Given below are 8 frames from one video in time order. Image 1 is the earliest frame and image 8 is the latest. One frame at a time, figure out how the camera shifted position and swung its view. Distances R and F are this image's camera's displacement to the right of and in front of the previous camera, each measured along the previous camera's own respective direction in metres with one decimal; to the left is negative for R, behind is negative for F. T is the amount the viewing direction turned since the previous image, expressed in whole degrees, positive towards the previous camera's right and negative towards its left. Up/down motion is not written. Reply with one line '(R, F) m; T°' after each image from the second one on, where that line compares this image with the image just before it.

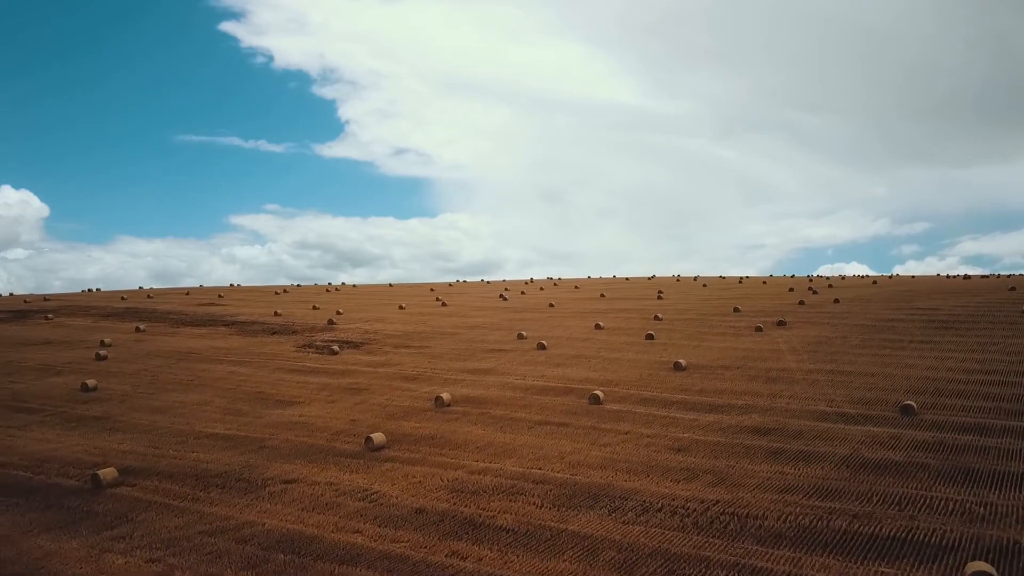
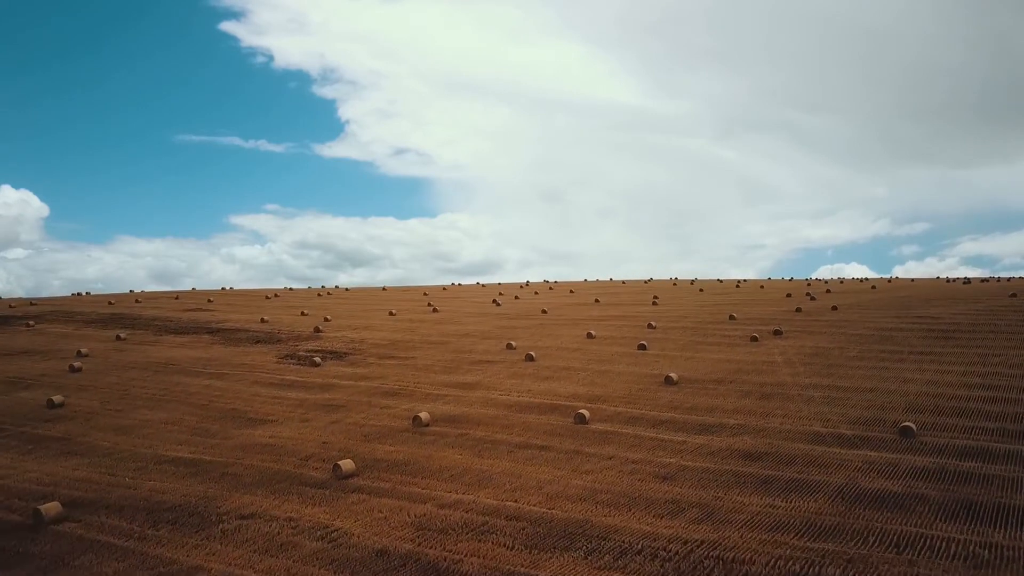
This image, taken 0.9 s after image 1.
(+0.3, +0.4) m; 0°
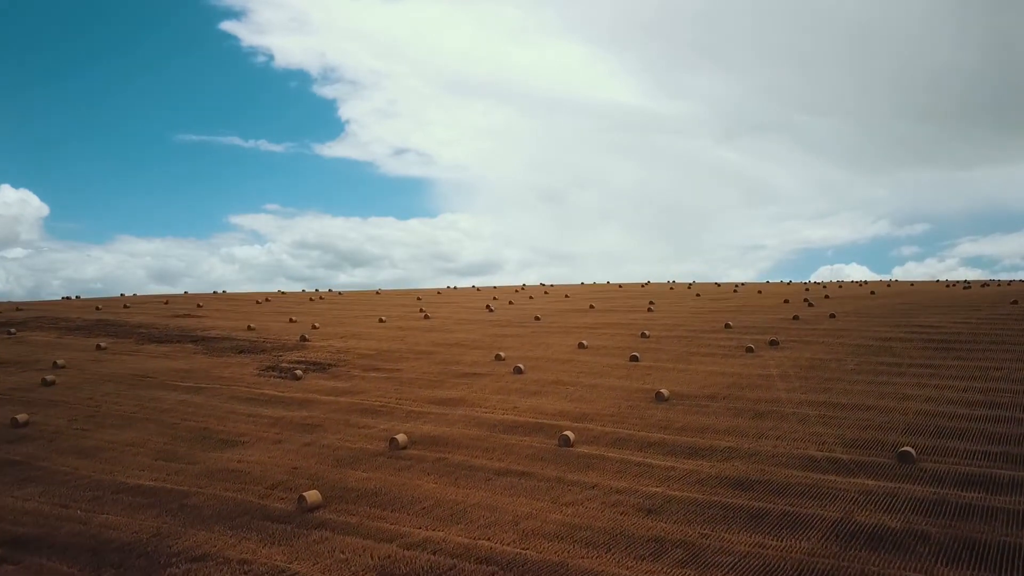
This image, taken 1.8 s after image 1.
(+0.2, +0.4) m; 0°
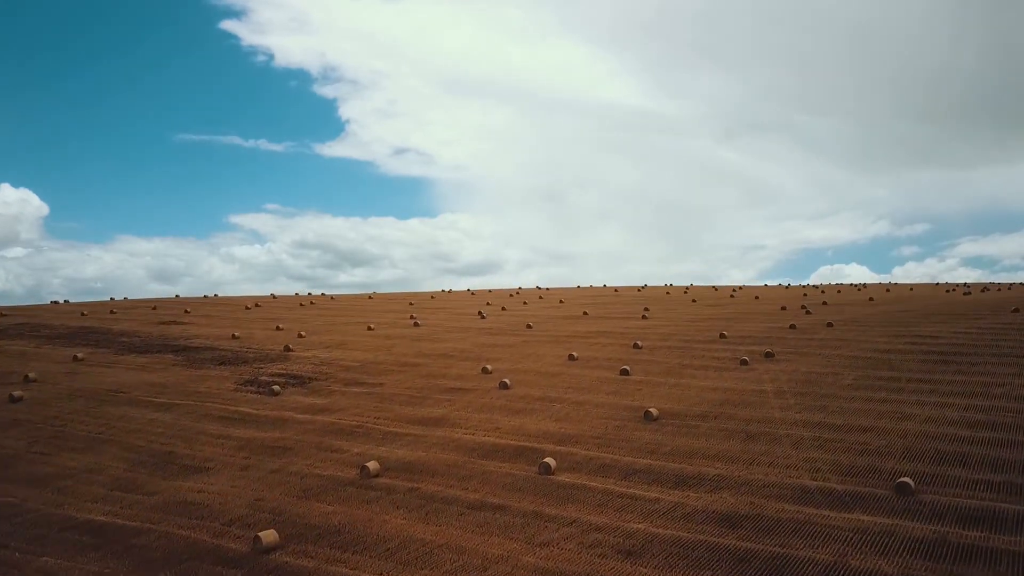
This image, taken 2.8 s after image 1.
(+0.3, +0.4) m; 0°
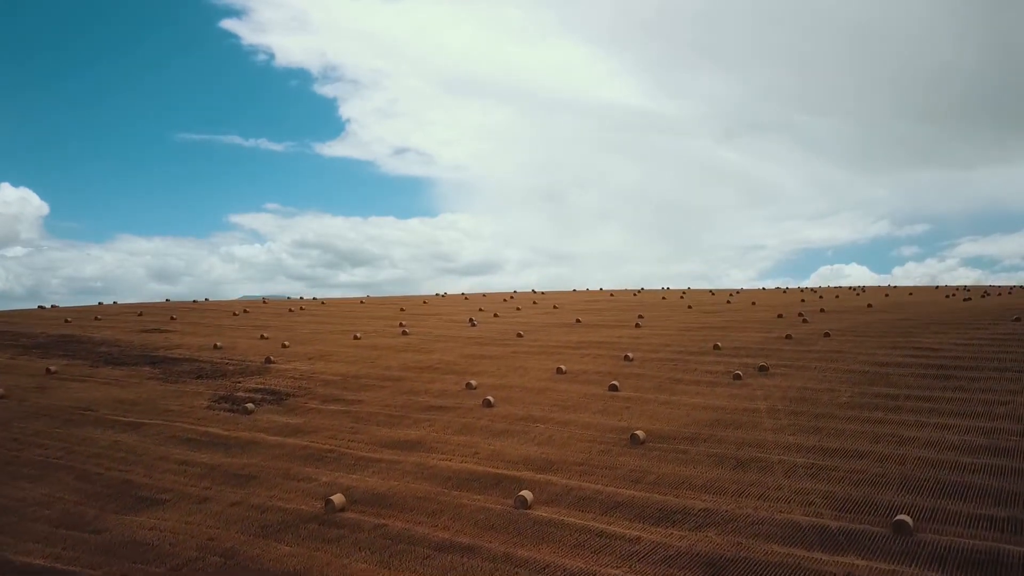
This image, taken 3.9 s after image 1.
(+0.3, +0.5) m; 0°
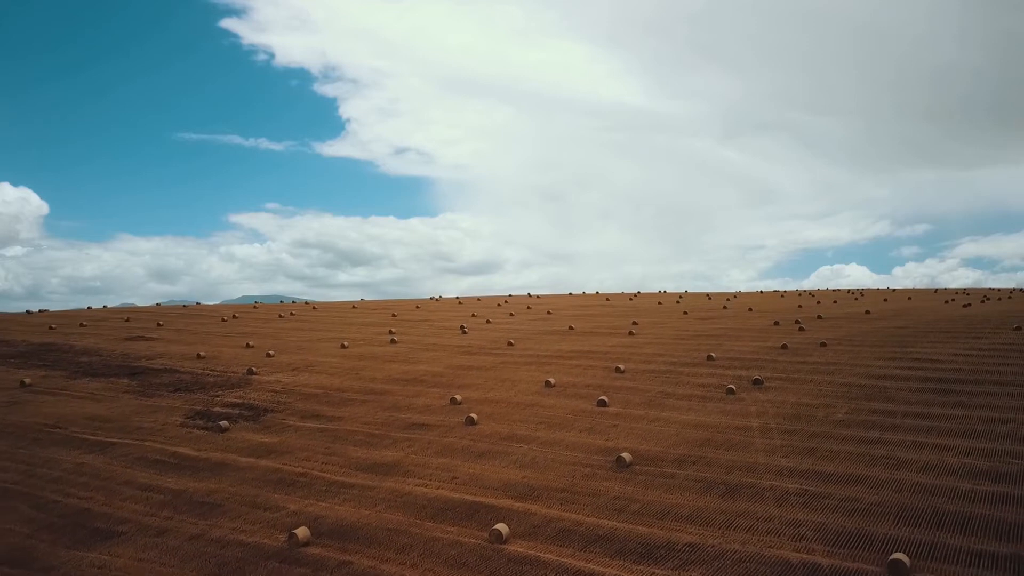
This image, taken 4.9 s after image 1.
(+0.3, +0.4) m; 0°
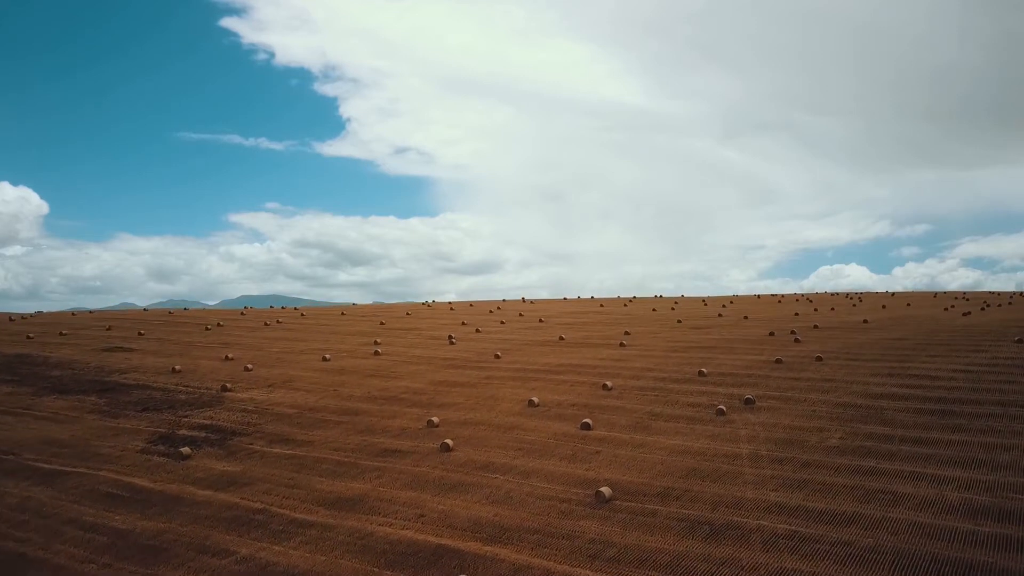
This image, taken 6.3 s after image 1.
(+0.4, +0.6) m; 0°
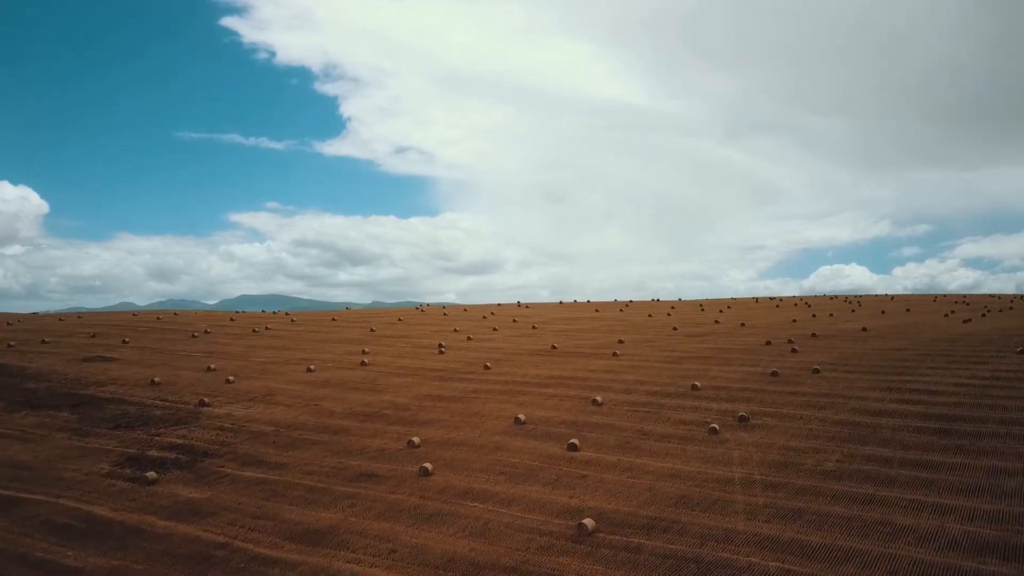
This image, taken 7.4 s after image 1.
(+0.3, +0.5) m; 0°
